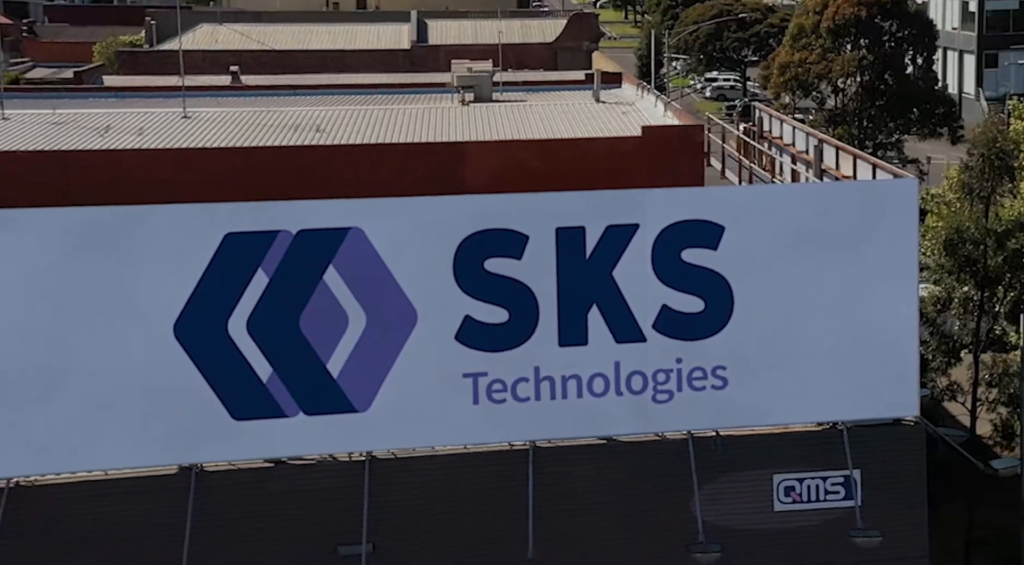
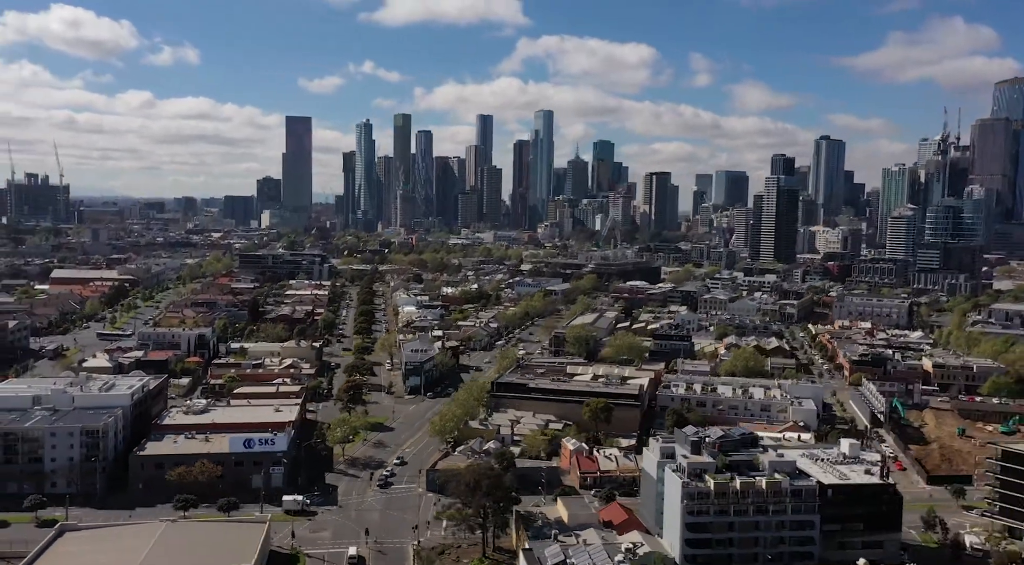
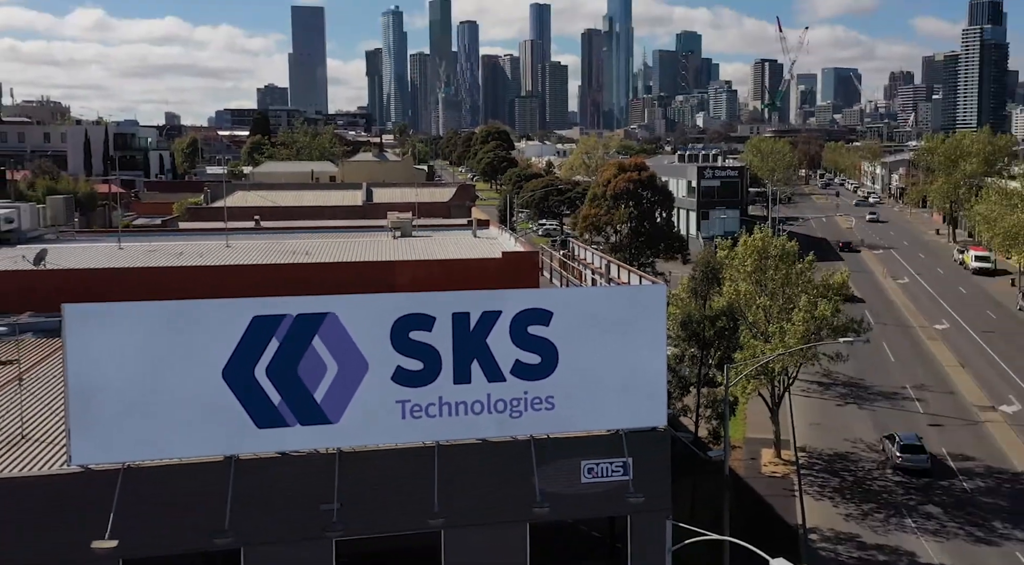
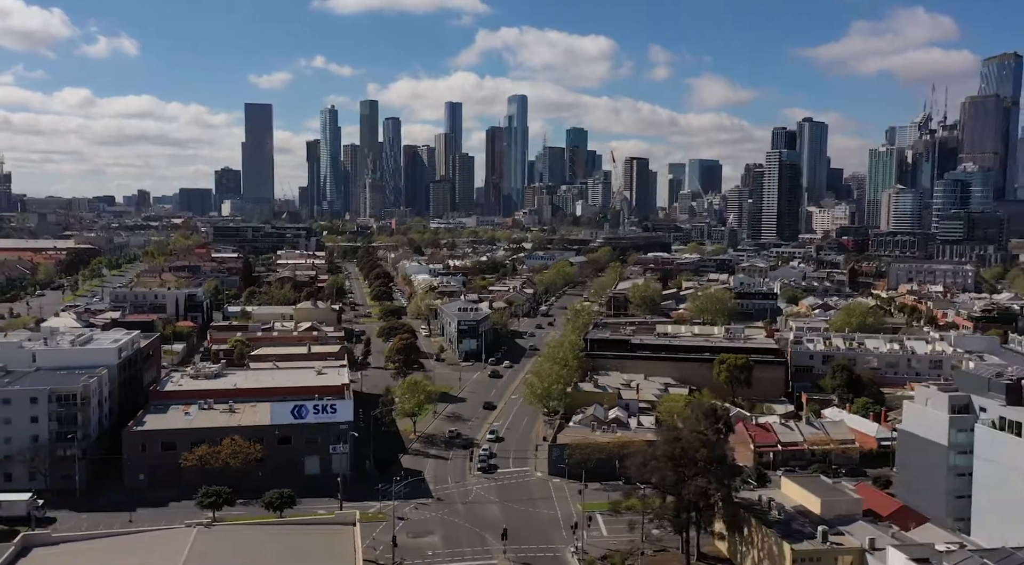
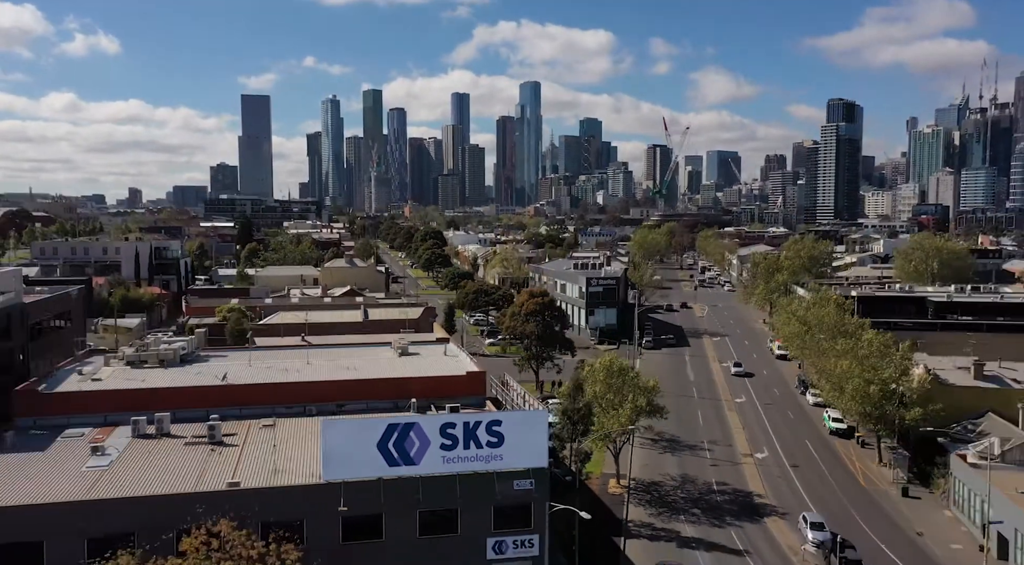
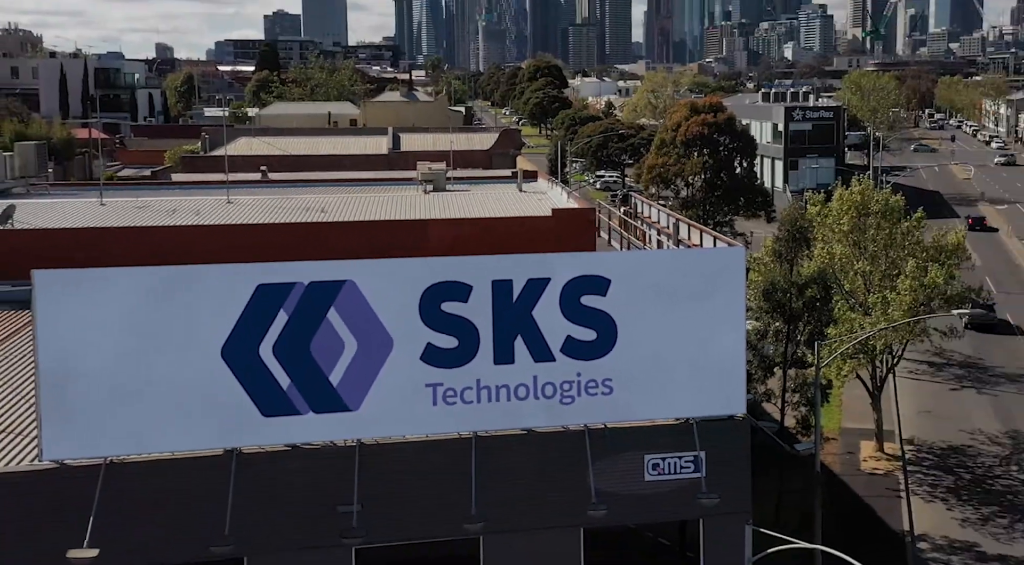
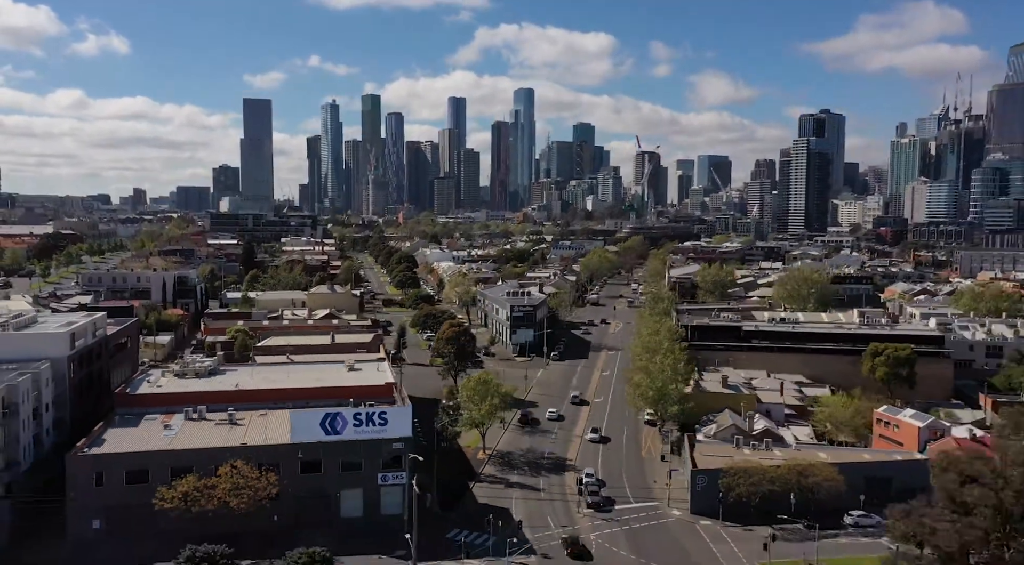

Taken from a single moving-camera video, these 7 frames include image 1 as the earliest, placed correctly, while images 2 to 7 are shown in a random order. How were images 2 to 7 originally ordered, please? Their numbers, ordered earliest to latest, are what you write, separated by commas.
6, 3, 5, 7, 4, 2
